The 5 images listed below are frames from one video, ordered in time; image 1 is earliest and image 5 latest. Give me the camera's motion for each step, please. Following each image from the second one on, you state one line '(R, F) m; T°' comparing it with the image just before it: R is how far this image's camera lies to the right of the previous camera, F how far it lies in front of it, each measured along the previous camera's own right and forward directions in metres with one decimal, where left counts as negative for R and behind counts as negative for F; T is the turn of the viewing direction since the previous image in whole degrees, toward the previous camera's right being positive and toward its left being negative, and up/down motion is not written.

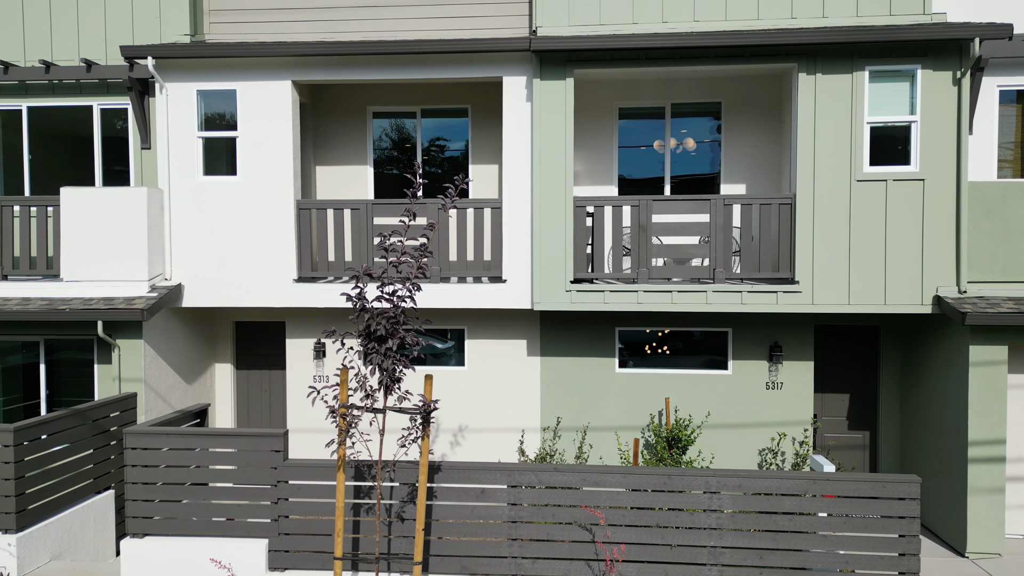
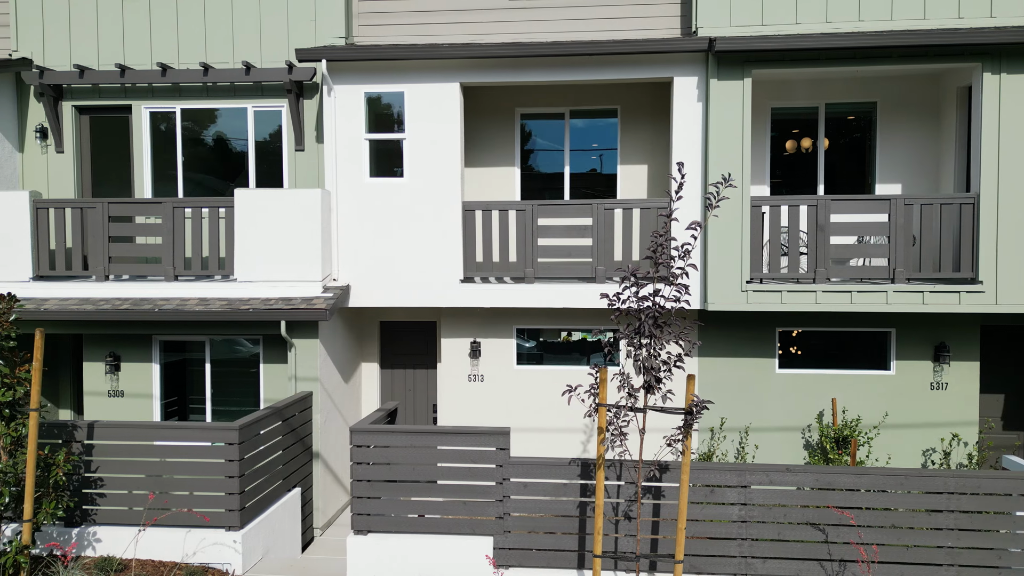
(-1.4, 0.0) m; -1°
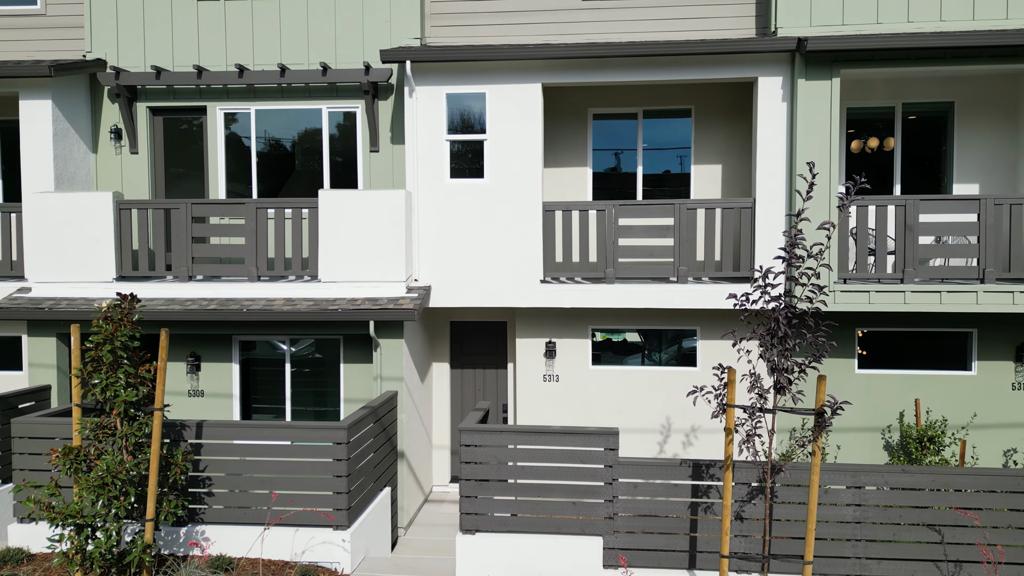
(-0.7, 0.0) m; 0°
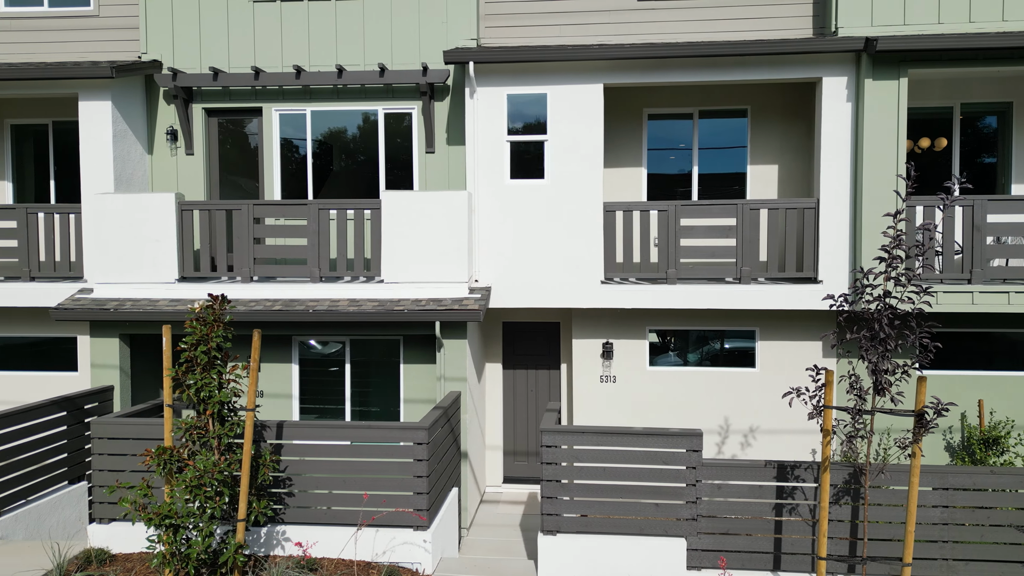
(-0.5, 0.0) m; 0°
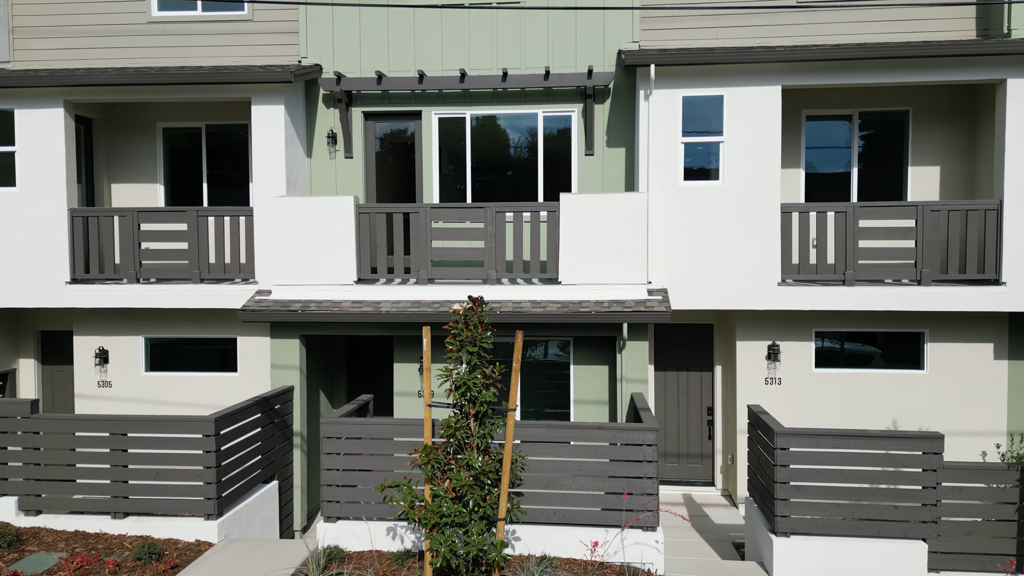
(-1.5, -0.1) m; -1°
